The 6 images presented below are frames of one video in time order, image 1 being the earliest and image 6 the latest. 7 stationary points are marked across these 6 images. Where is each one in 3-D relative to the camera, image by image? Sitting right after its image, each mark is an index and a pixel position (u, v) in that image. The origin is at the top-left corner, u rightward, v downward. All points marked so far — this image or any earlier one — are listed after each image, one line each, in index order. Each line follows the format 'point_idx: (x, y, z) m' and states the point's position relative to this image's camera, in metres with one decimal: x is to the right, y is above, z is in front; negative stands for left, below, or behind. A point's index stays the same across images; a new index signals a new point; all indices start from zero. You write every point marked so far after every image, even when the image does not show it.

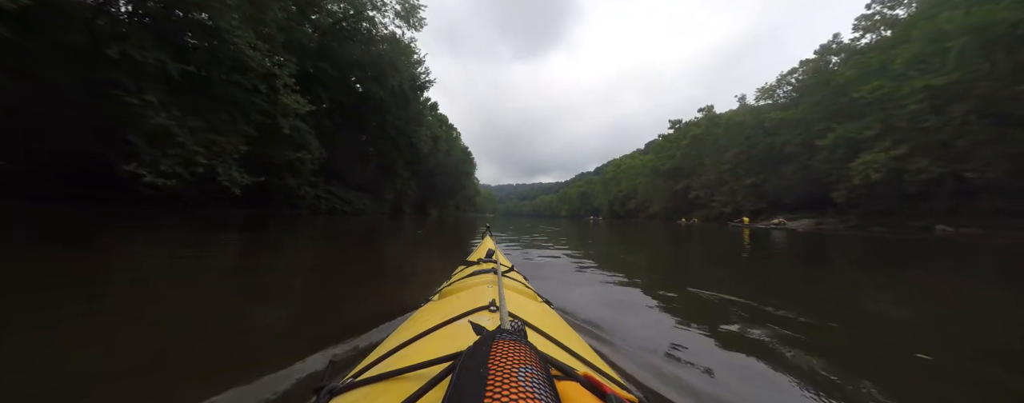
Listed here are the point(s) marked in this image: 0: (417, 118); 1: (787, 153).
0: (-5.1, +4.6, +15.6) m
1: (+16.8, +3.0, +17.5) m
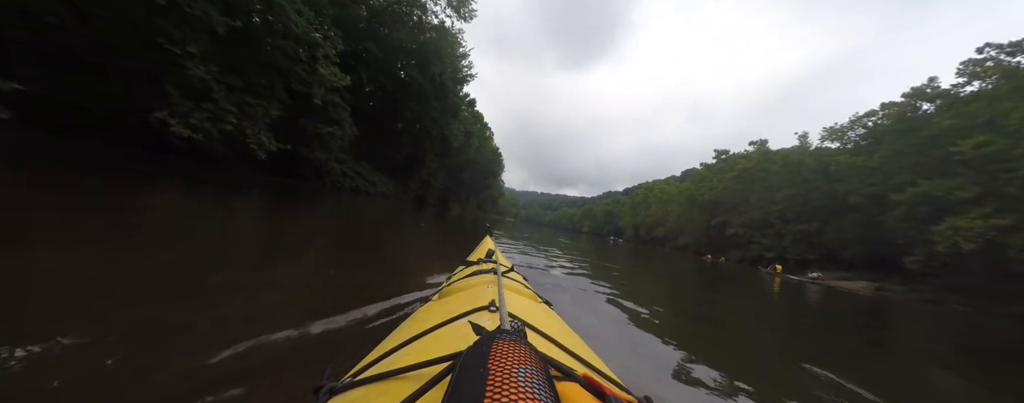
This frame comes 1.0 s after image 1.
0: (-3.1, +5.0, +15.5) m
1: (+18.4, -0.1, +15.5) m
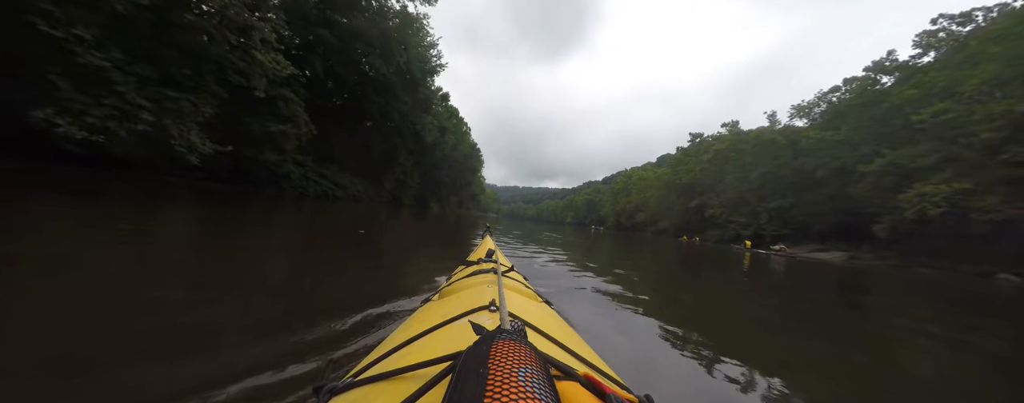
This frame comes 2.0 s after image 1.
0: (-4.4, +5.0, +14.6) m
1: (+17.3, +1.4, +16.1) m
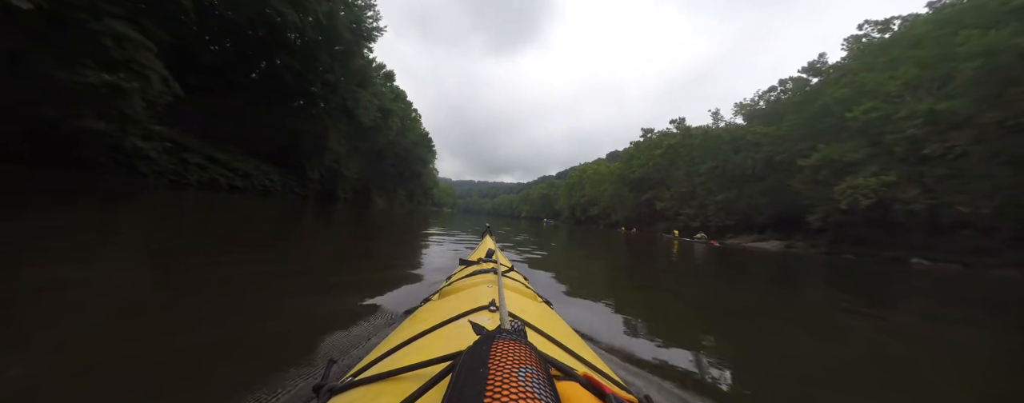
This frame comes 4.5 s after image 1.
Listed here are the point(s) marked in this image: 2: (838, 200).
0: (-6.4, +5.3, +12.2) m
1: (+14.8, +1.8, +17.1) m
2: (+14.1, 0.0, +12.4) m
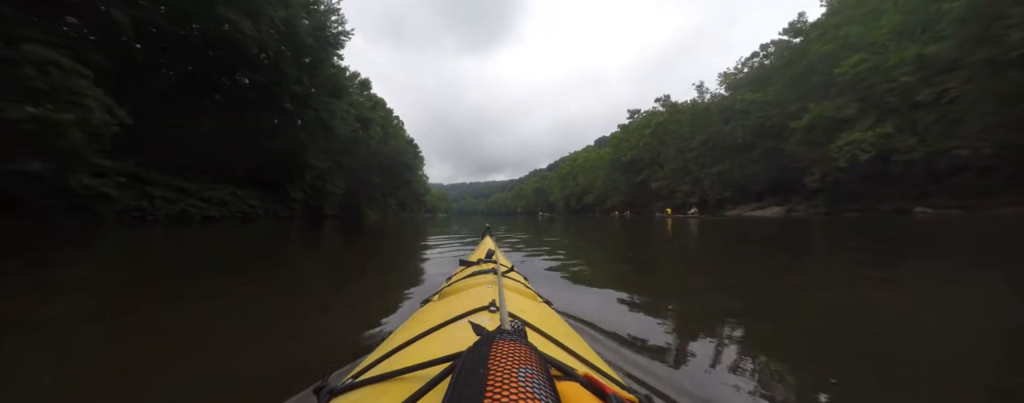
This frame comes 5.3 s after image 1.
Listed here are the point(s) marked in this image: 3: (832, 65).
0: (-7.2, +4.7, +11.6) m
1: (+14.2, +3.7, +16.9) m
2: (+13.7, +1.8, +12.2) m
3: (+14.1, +6.0, +12.7) m
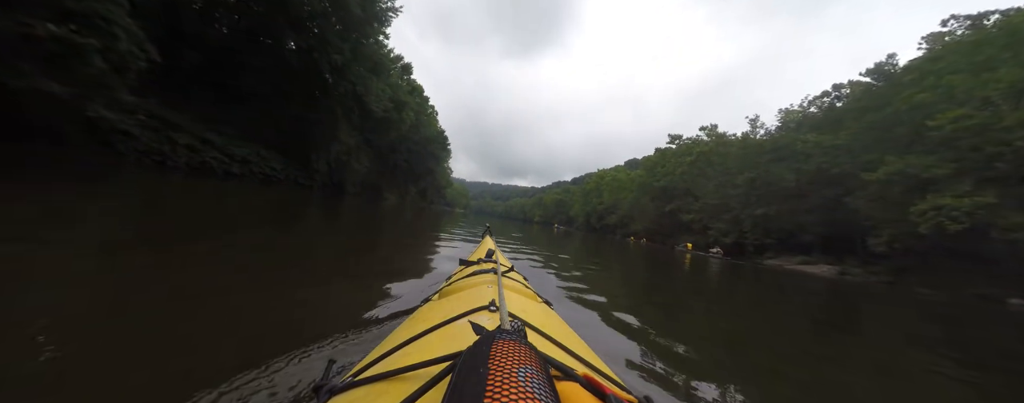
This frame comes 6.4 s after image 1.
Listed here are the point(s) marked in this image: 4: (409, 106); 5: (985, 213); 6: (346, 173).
0: (-5.5, +5.5, +11.4) m
1: (+15.8, +0.9, +15.3) m
2: (+14.7, -0.8, +10.6) m
3: (+15.8, +3.2, +11.1) m
4: (-6.2, +5.7, +17.2) m
5: (+14.5, -0.4, +8.9) m
6: (-9.0, +1.5, +15.5) m
